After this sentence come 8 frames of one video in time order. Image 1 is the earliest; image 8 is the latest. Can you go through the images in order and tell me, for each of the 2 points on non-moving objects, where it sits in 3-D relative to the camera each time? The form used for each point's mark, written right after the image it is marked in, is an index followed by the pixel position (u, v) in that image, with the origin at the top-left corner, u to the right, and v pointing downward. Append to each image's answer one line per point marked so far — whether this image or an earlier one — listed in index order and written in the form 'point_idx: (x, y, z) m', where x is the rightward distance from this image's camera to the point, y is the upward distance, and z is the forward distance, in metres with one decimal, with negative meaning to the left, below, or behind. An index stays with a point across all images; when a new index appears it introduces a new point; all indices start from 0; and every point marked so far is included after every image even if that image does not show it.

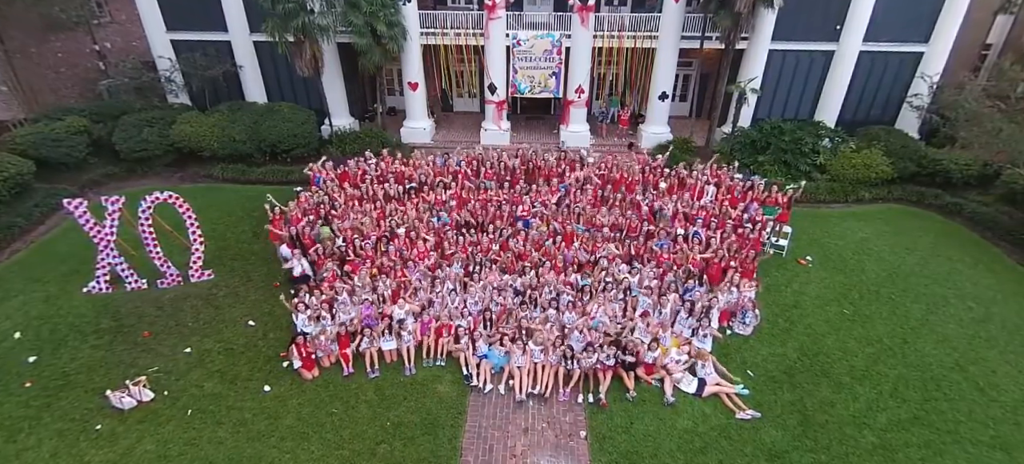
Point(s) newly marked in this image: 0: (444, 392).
0: (-1.3, -3.1, +7.9) m
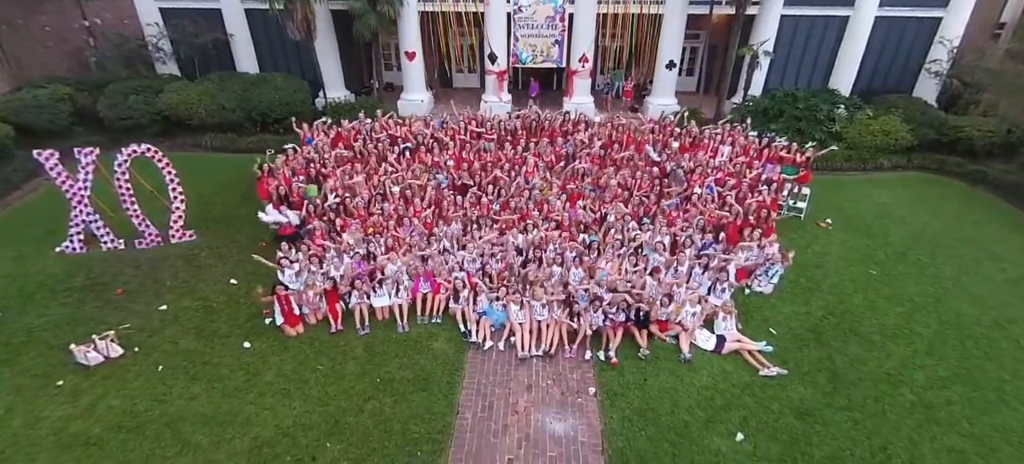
0: (-1.3, -2.1, +7.2) m
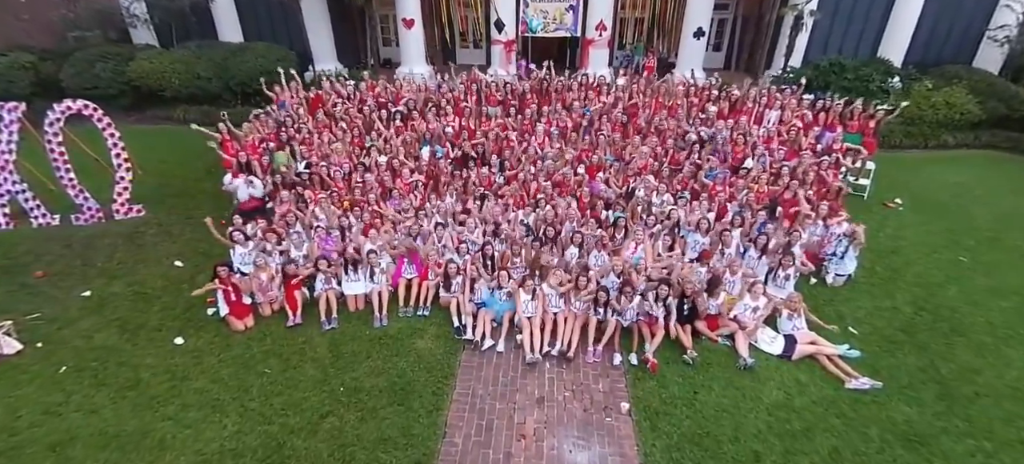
0: (-1.2, -1.6, +5.6) m
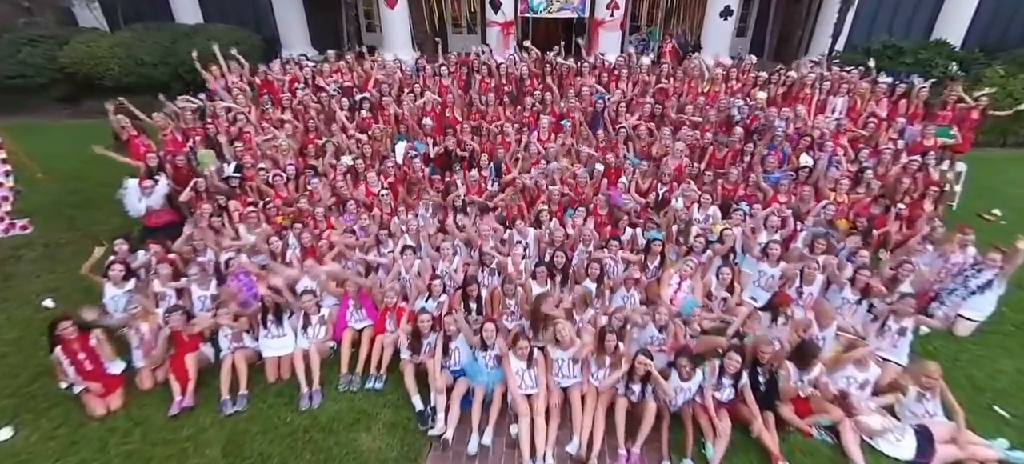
0: (-1.3, -2.0, +3.8) m
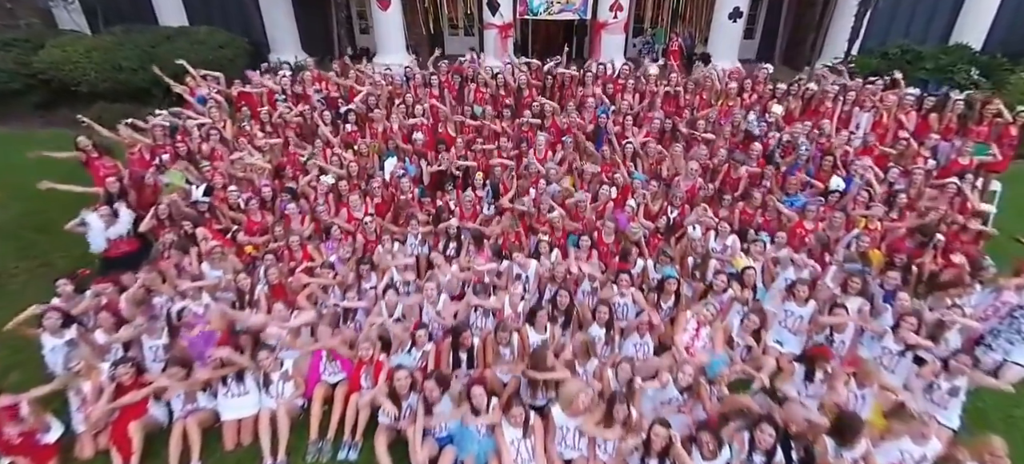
0: (-1.3, -2.4, +3.2) m
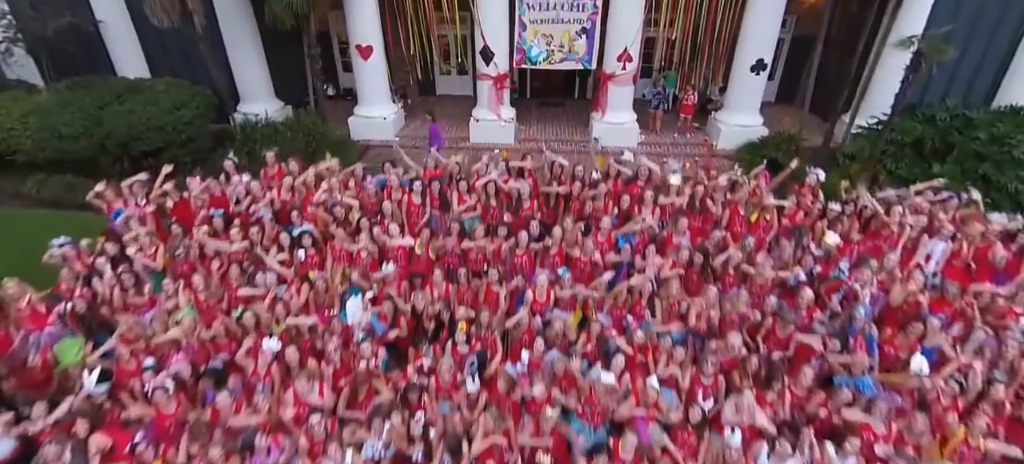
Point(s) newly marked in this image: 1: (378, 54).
0: (-1.5, -4.6, +2.0) m
1: (-3.7, +4.9, +11.1) m
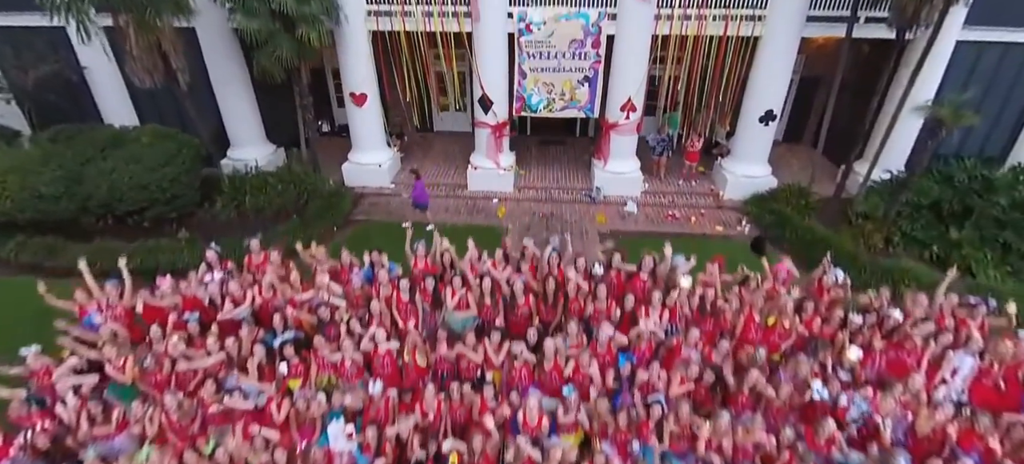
0: (-1.6, -6.0, +1.7) m
1: (-3.7, +3.5, +10.7) m
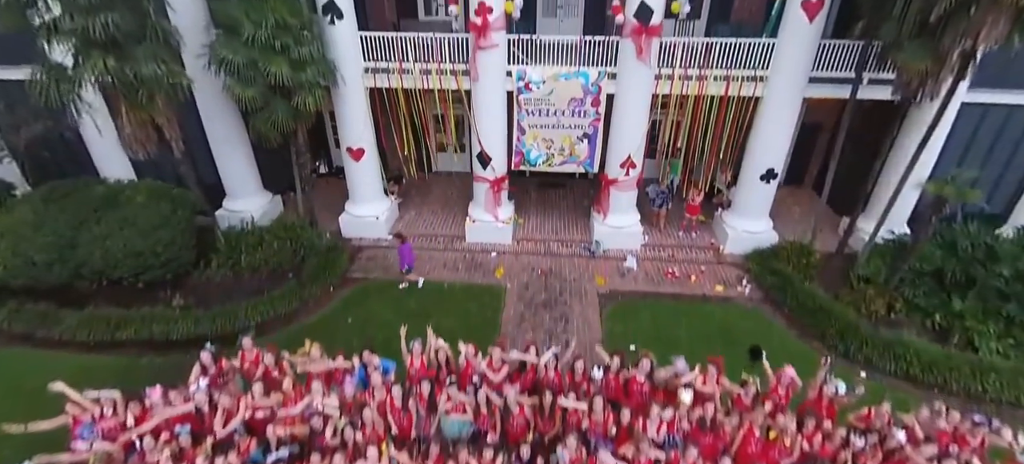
0: (-1.6, -7.6, +1.6) m
1: (-3.7, +2.0, +10.6) m
